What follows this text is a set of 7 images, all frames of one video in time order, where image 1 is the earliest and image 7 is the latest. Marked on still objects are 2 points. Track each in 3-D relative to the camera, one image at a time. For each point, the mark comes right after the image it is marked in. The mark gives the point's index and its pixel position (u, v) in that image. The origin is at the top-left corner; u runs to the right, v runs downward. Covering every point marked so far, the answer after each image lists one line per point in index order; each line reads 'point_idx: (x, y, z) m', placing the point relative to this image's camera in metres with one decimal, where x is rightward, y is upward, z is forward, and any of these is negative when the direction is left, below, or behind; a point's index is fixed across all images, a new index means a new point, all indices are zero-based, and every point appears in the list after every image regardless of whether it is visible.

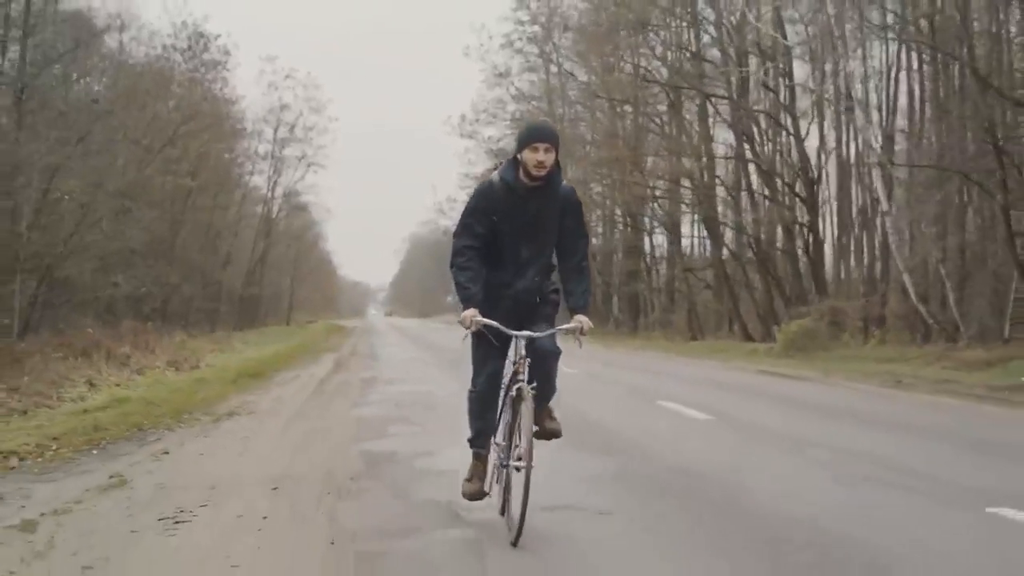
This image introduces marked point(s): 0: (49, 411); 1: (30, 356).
0: (-3.1, -0.9, +10.6) m
1: (-4.8, -0.7, +15.9) m
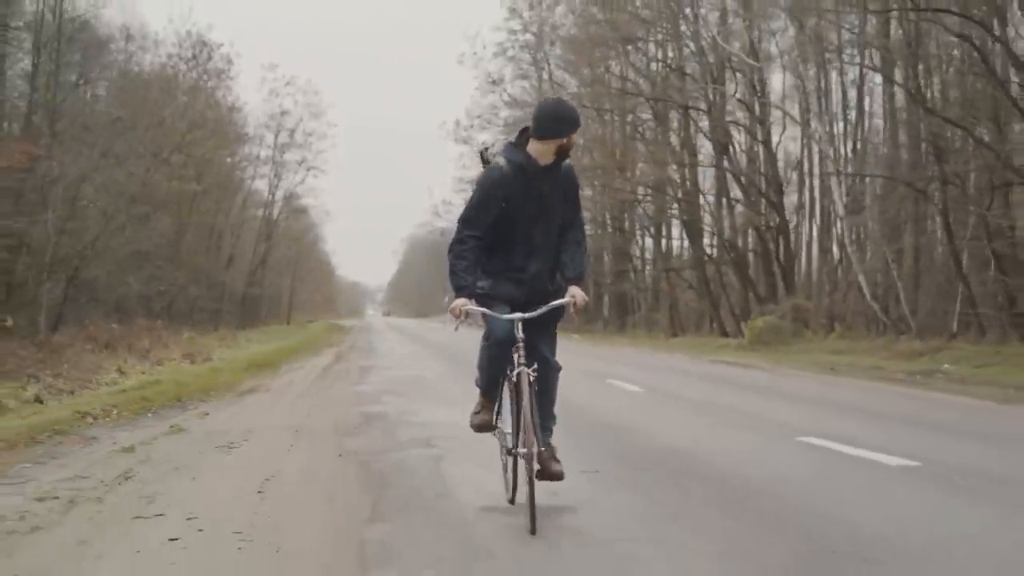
0: (-3.4, -0.9, +12.7) m
1: (-5.1, -0.7, +18.0) m
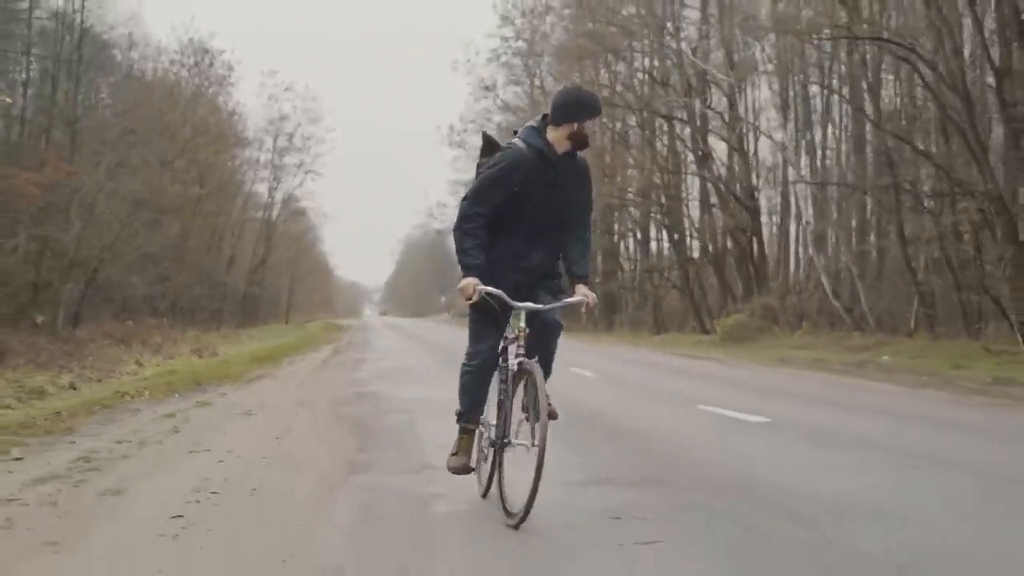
0: (-3.6, -0.9, +14.5) m
1: (-5.3, -0.7, +19.8) m
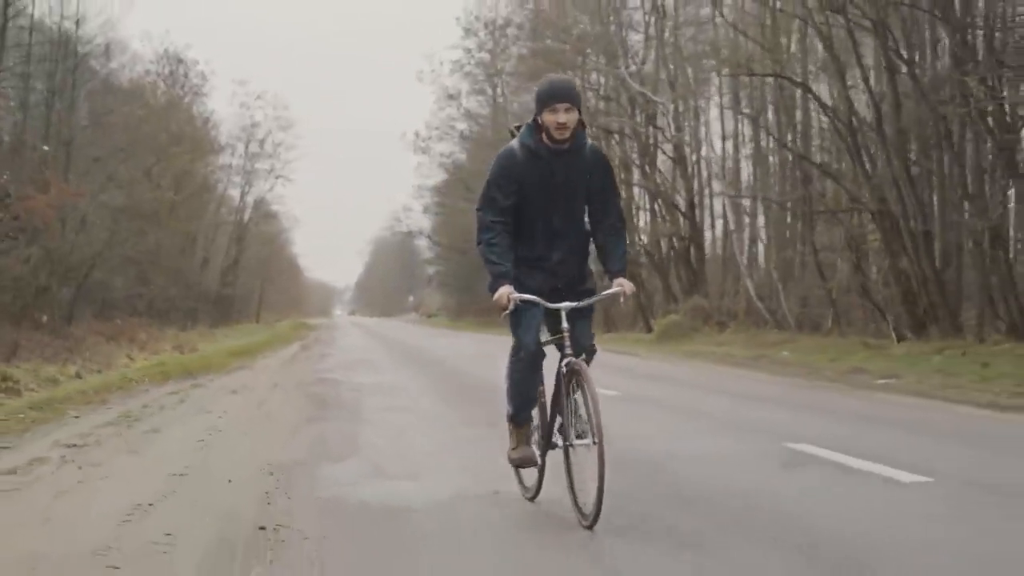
0: (-4.2, -0.9, +17.1) m
1: (-6.1, -0.8, +22.4) m
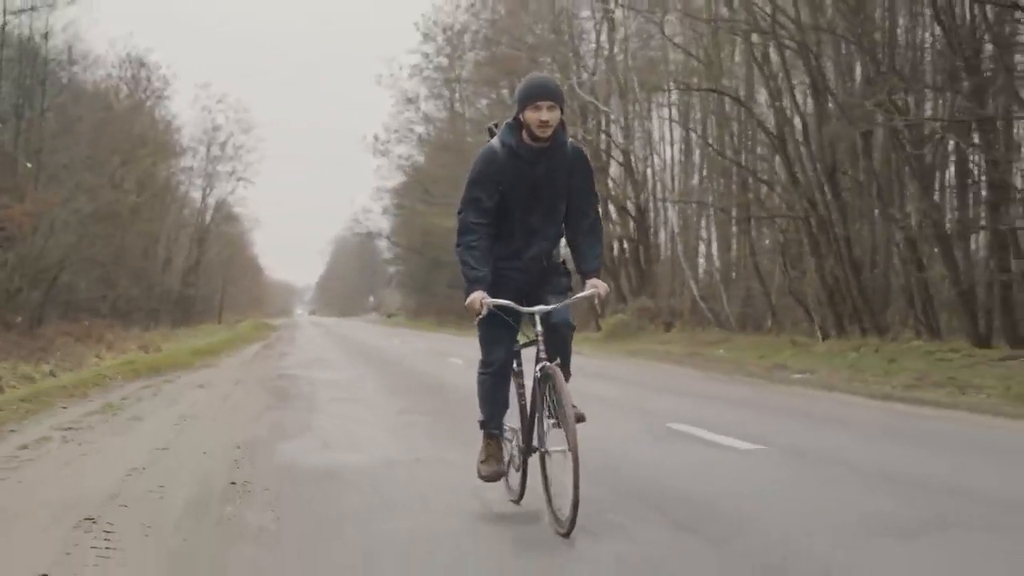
0: (-4.9, -0.9, +18.3) m
1: (-6.8, -0.8, +23.5) m
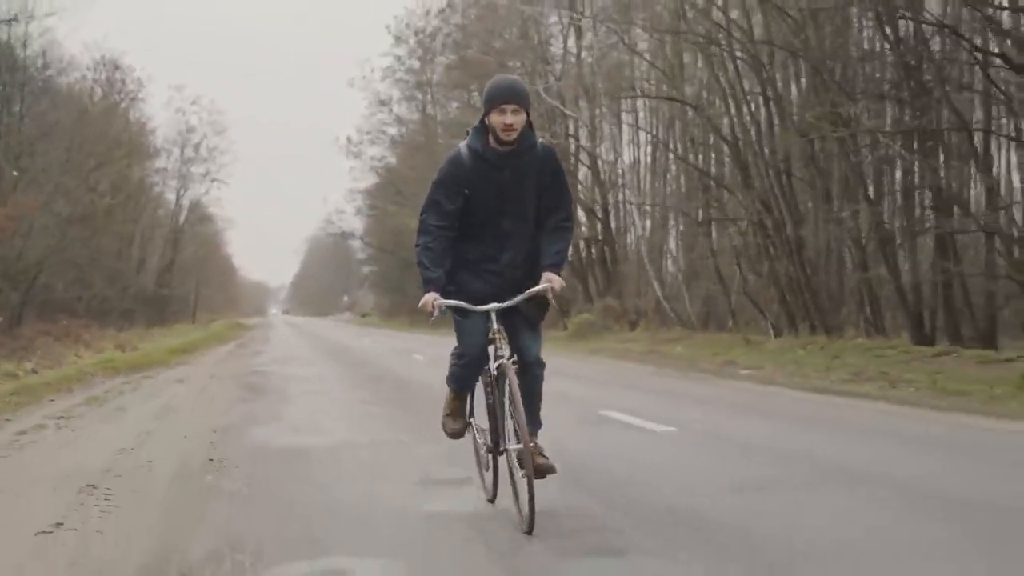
0: (-5.3, -1.0, +19.1) m
1: (-7.3, -0.8, +24.3) m
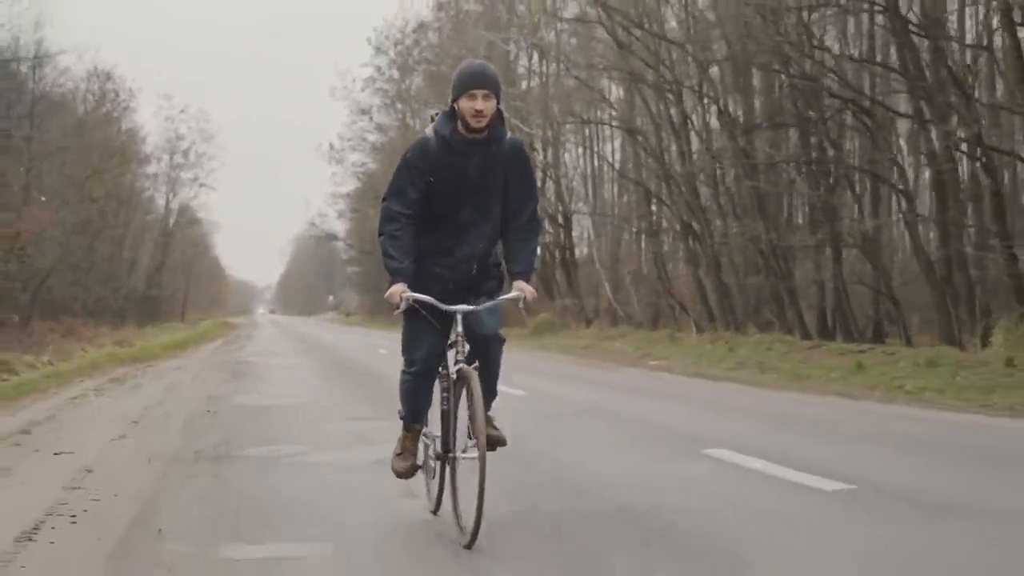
0: (-6.0, -1.0, +22.1) m
1: (-8.1, -0.9, +27.3) m
